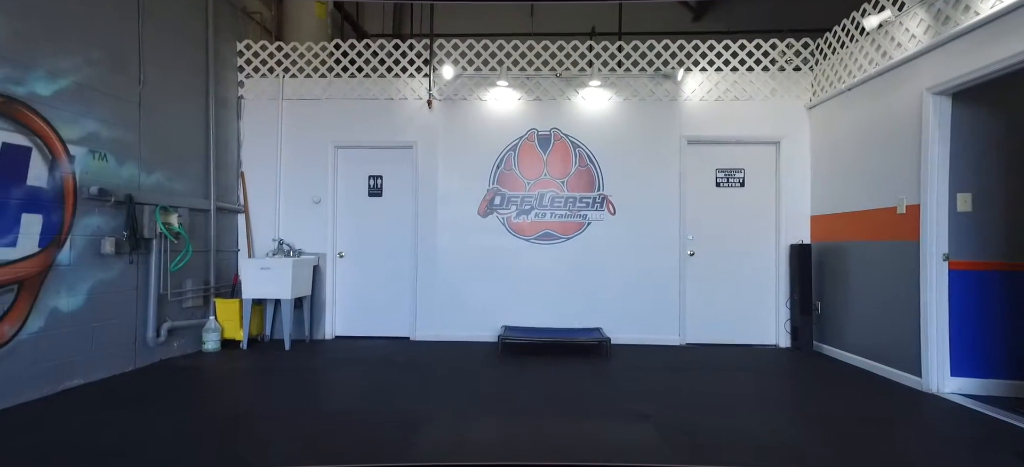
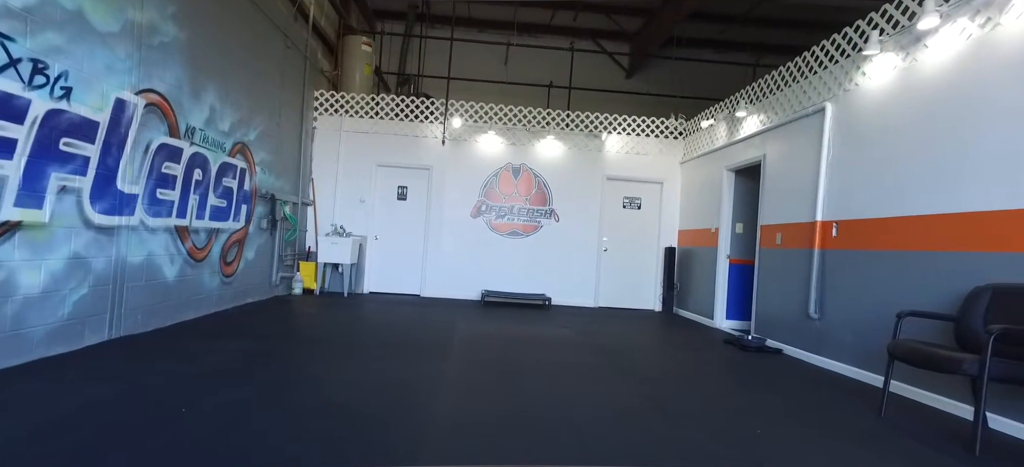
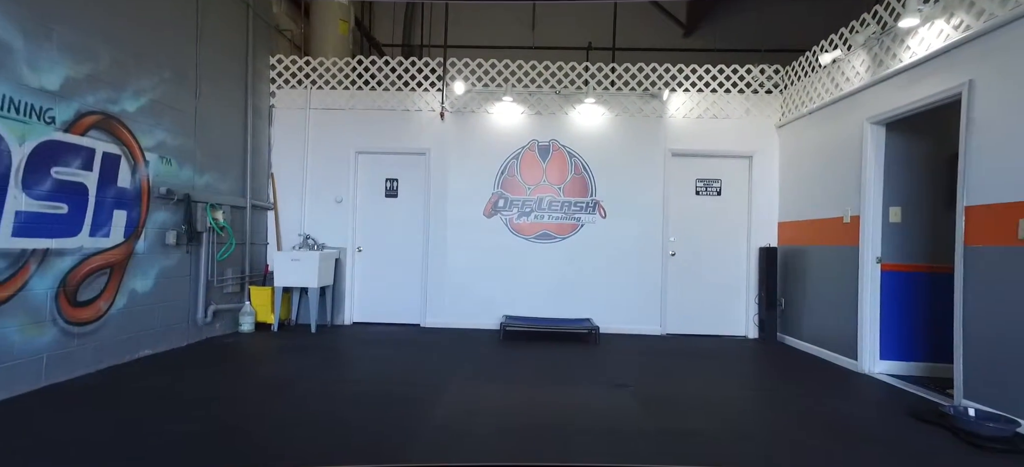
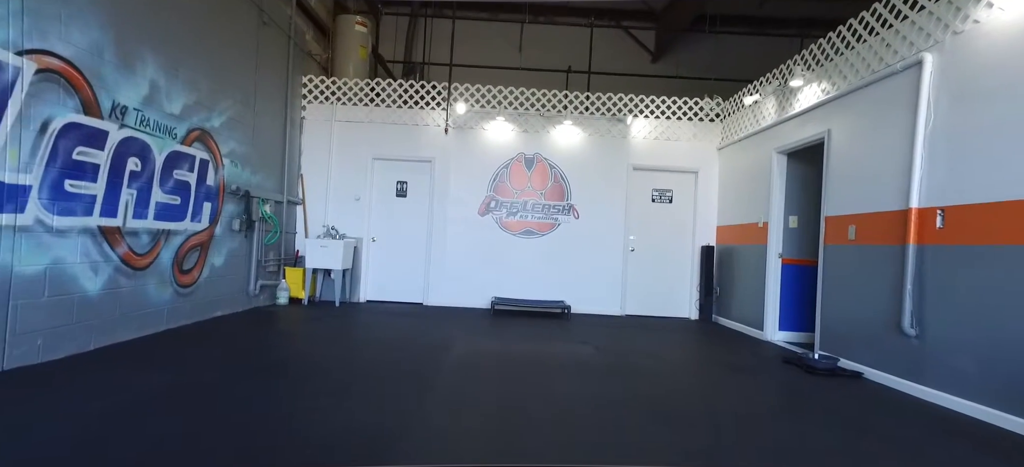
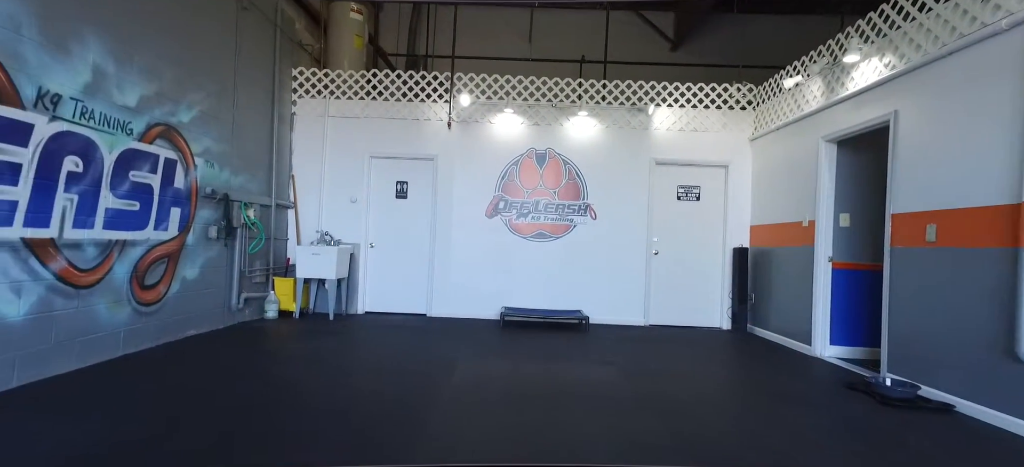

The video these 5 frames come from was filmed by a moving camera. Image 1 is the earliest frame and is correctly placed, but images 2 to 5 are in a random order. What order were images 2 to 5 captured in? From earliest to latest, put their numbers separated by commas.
3, 5, 4, 2
